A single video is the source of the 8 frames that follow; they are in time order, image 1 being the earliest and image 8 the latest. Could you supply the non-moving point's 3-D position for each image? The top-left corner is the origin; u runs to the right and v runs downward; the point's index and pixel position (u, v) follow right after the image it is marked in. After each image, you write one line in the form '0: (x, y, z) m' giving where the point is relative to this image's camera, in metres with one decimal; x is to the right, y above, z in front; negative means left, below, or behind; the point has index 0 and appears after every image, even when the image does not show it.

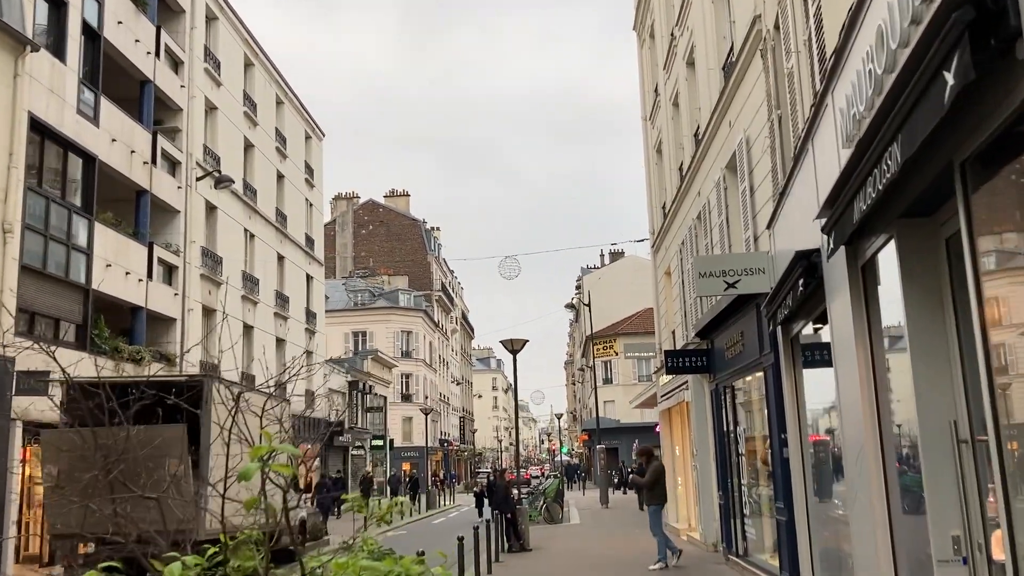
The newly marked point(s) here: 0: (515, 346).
0: (+0.1, -1.3, +19.5) m
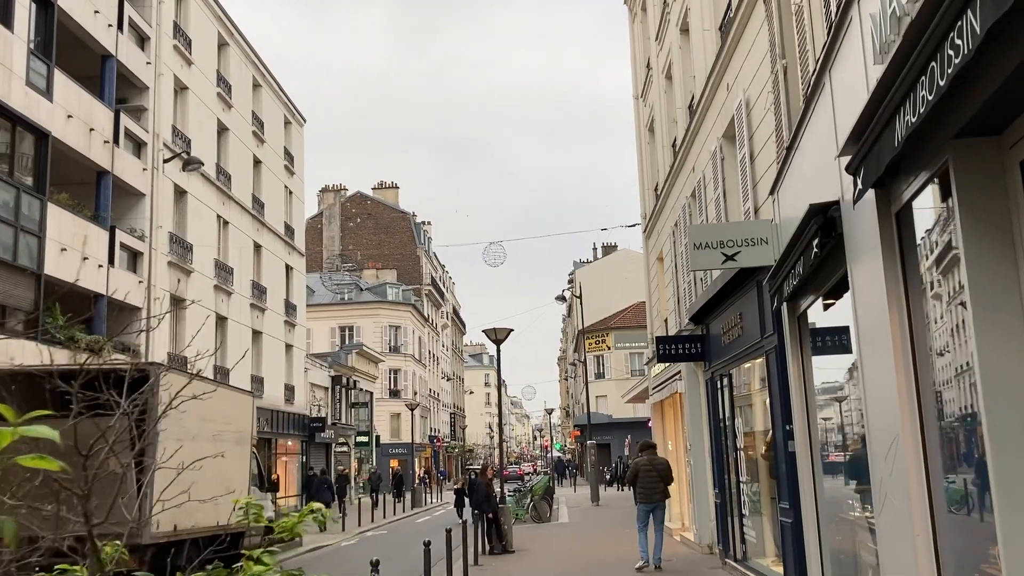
0: (-0.3, -1.0, +18.4) m
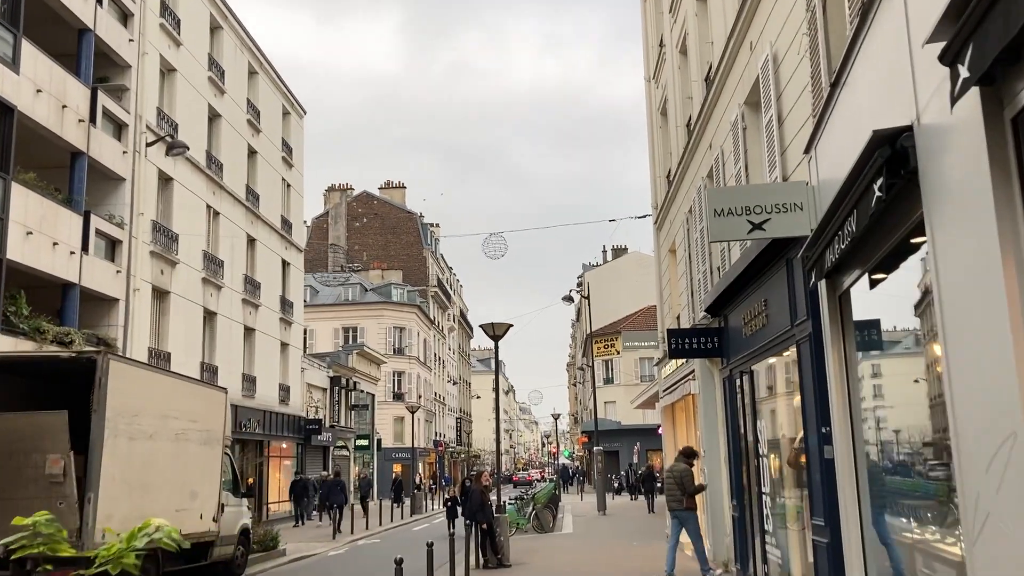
0: (-0.3, -0.8, +17.1) m
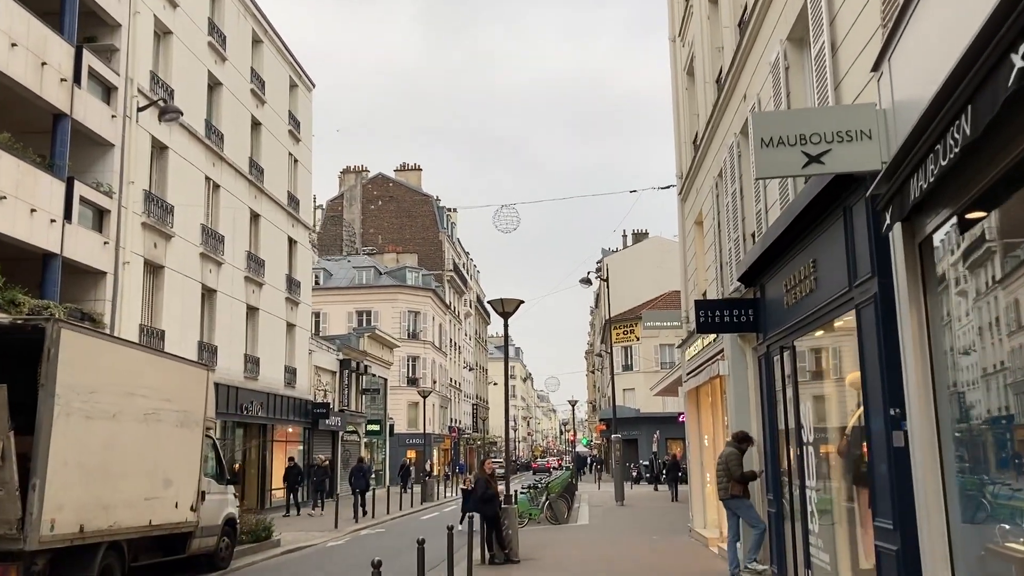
0: (-0.1, -0.4, +15.8) m
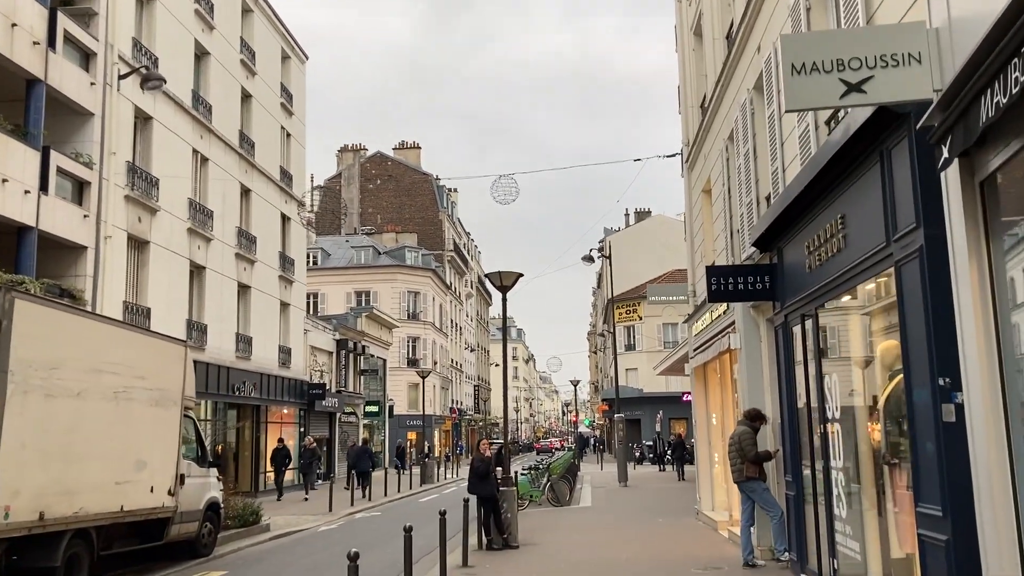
0: (-0.1, +0.1, +15.0) m
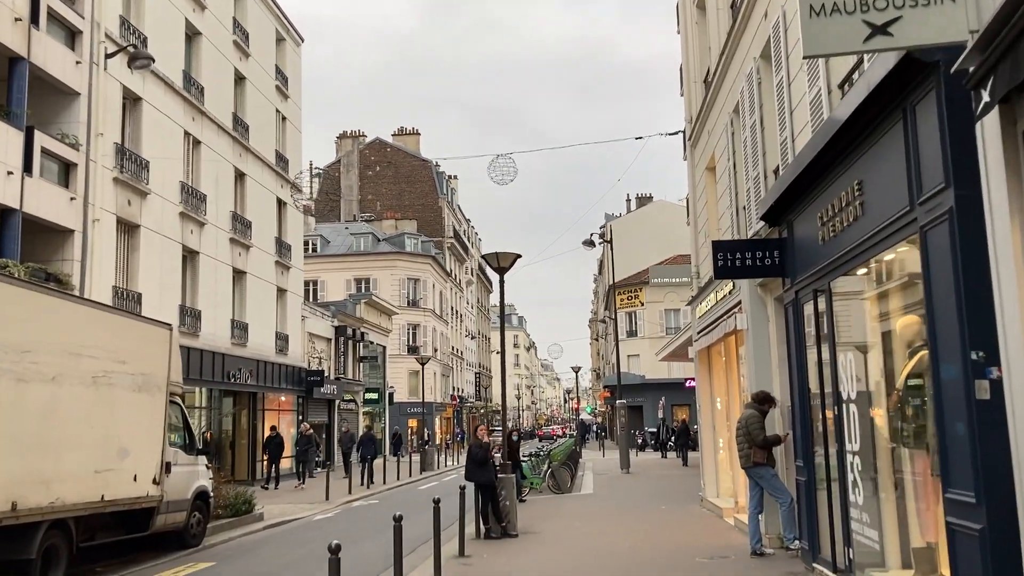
0: (-0.1, +0.4, +14.6) m
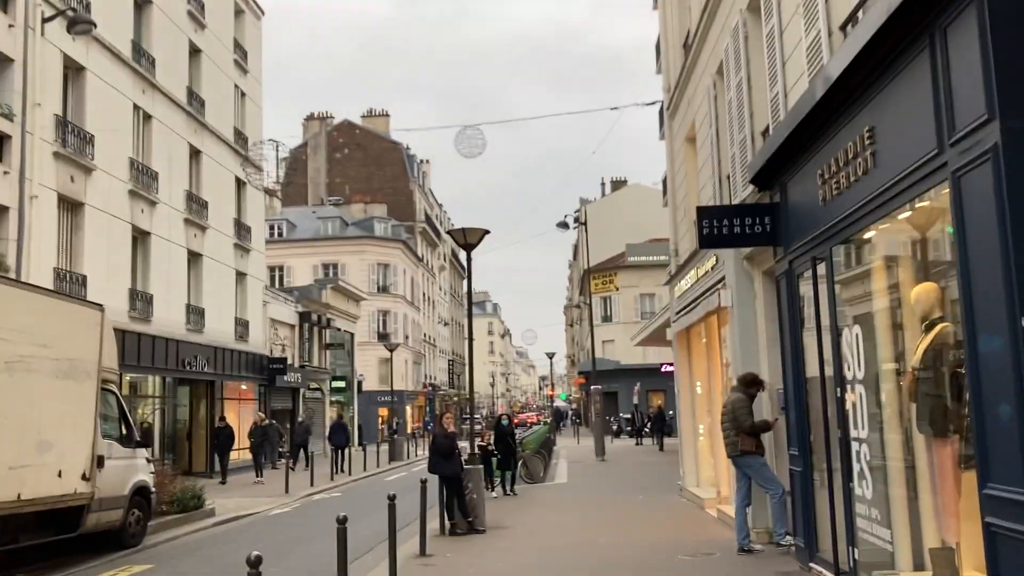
0: (-0.6, +0.7, +13.6) m
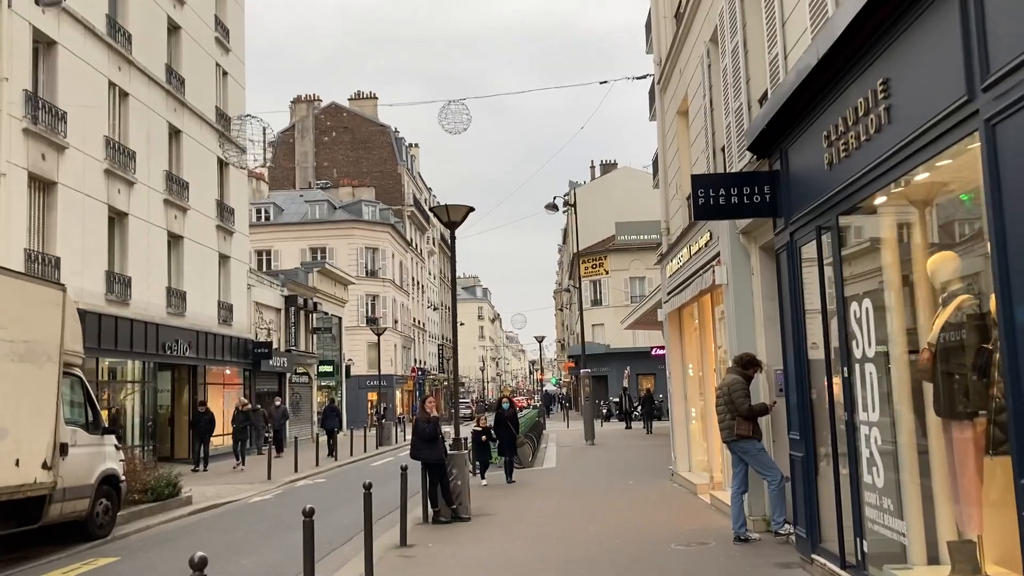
0: (-0.8, +1.0, +13.1) m
